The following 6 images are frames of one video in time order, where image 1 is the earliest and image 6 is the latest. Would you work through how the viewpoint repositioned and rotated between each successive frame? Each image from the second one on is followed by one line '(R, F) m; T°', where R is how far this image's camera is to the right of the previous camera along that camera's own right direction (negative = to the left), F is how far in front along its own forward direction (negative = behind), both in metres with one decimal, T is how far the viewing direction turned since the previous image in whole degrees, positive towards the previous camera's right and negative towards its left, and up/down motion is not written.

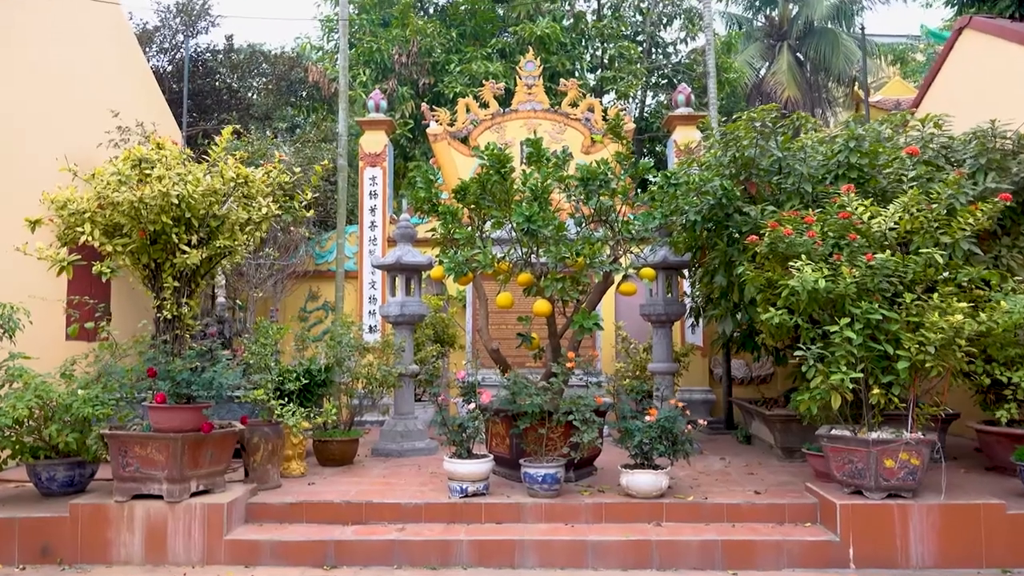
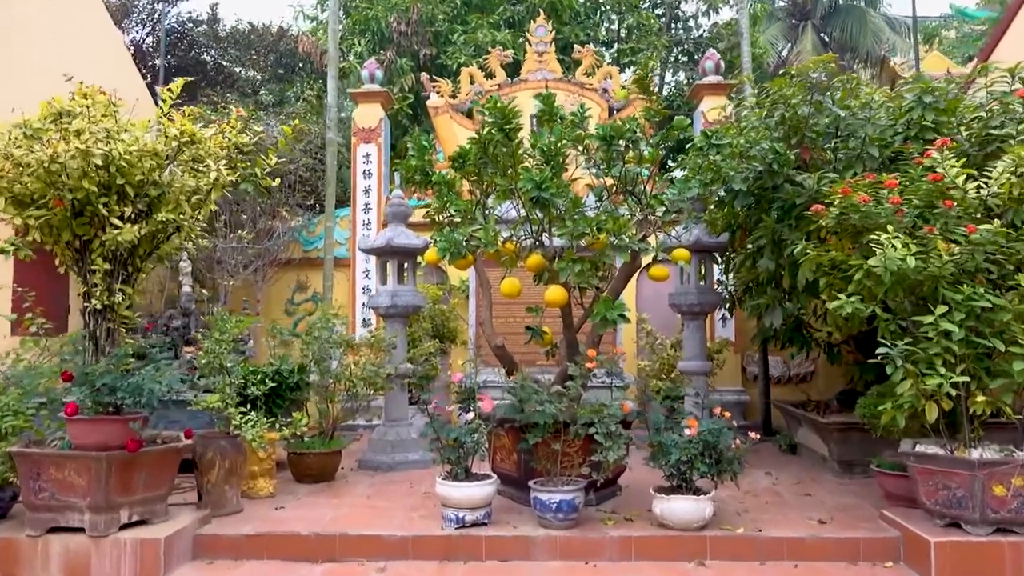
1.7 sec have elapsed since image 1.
(0.0, +0.8) m; -1°
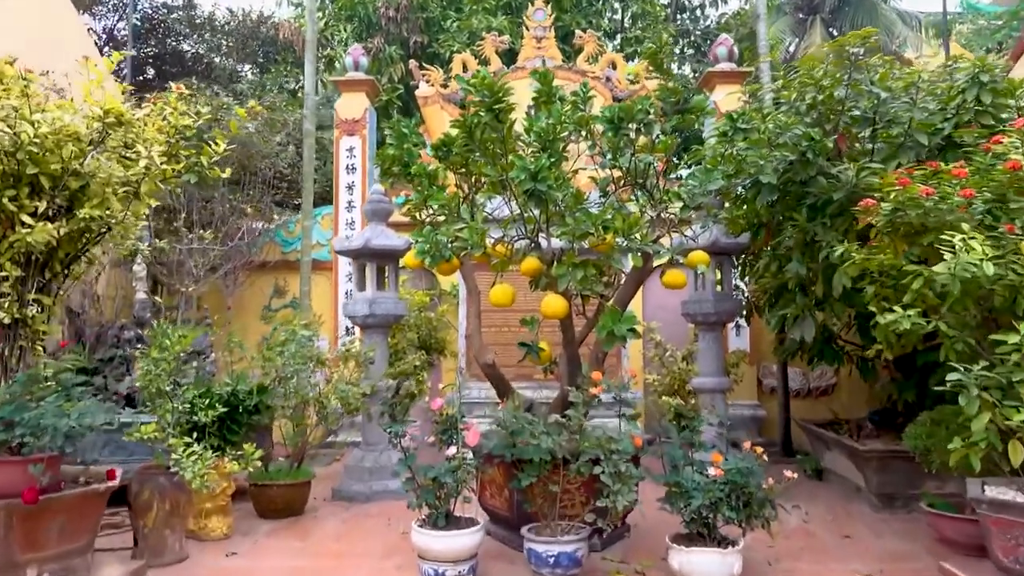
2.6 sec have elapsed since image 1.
(0.0, +0.6) m; 0°
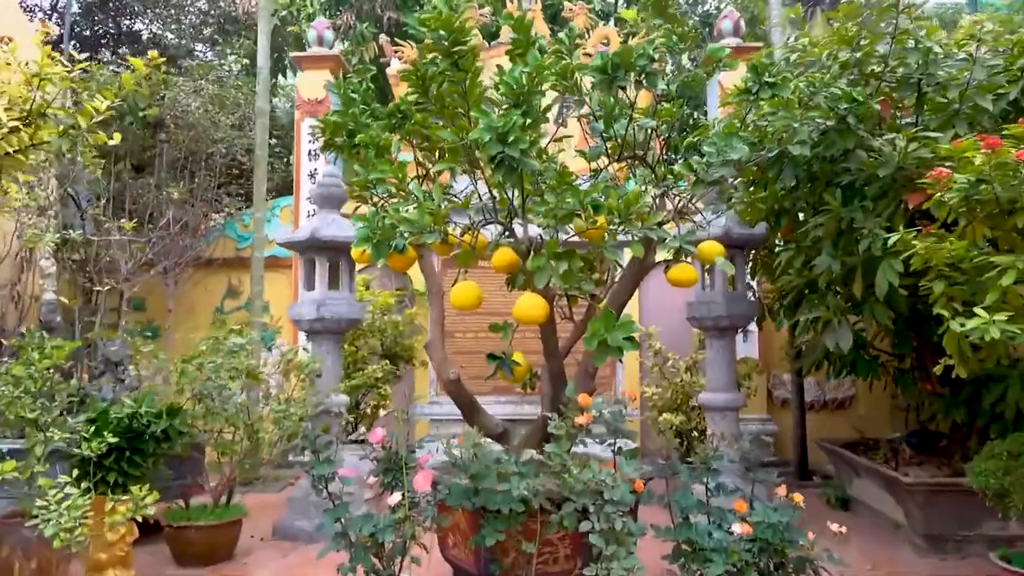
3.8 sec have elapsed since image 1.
(+0.1, +0.7) m; 0°
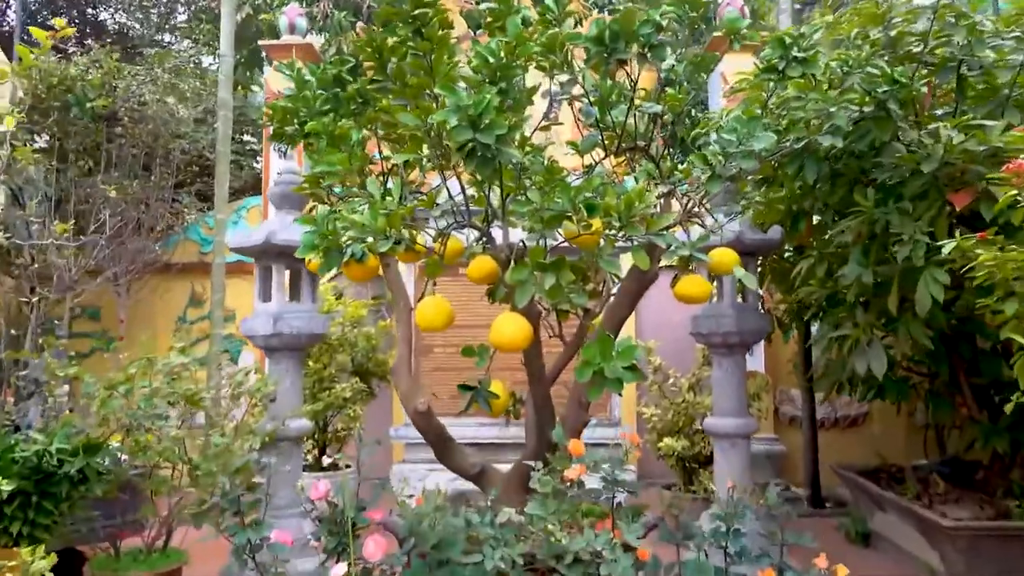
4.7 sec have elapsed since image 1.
(0.0, +0.5) m; 0°
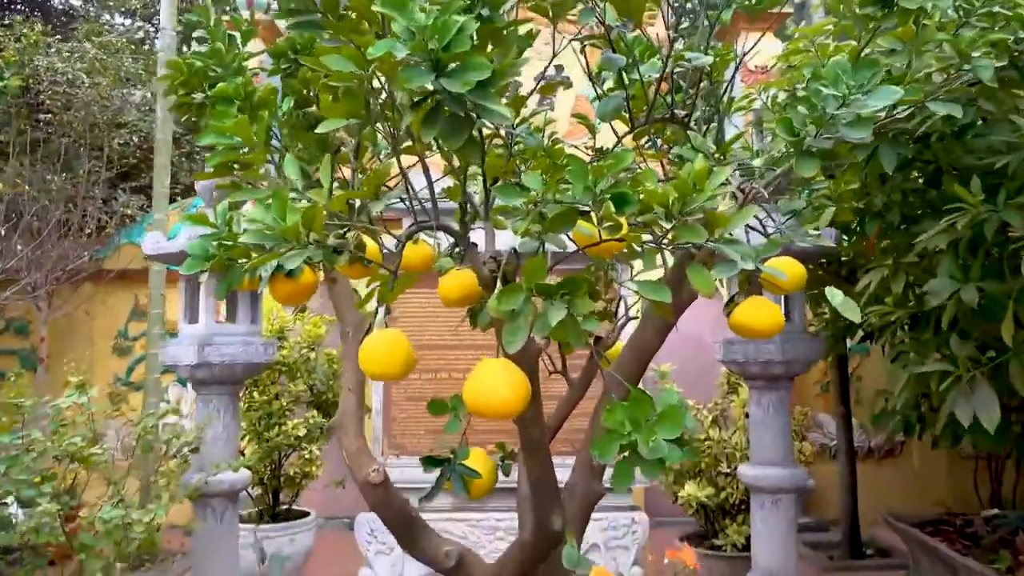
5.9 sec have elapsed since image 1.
(0.0, +0.7) m; +1°
